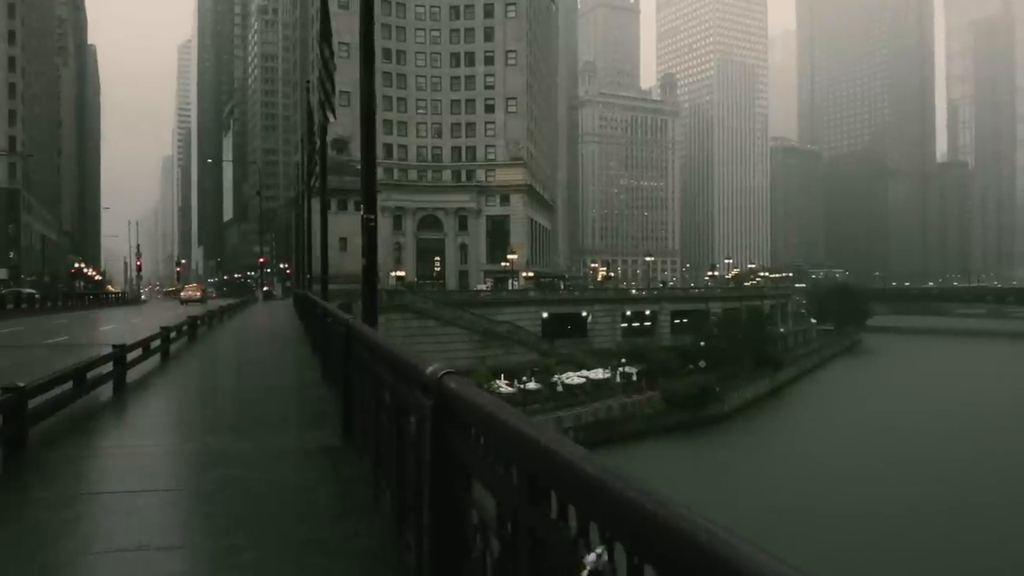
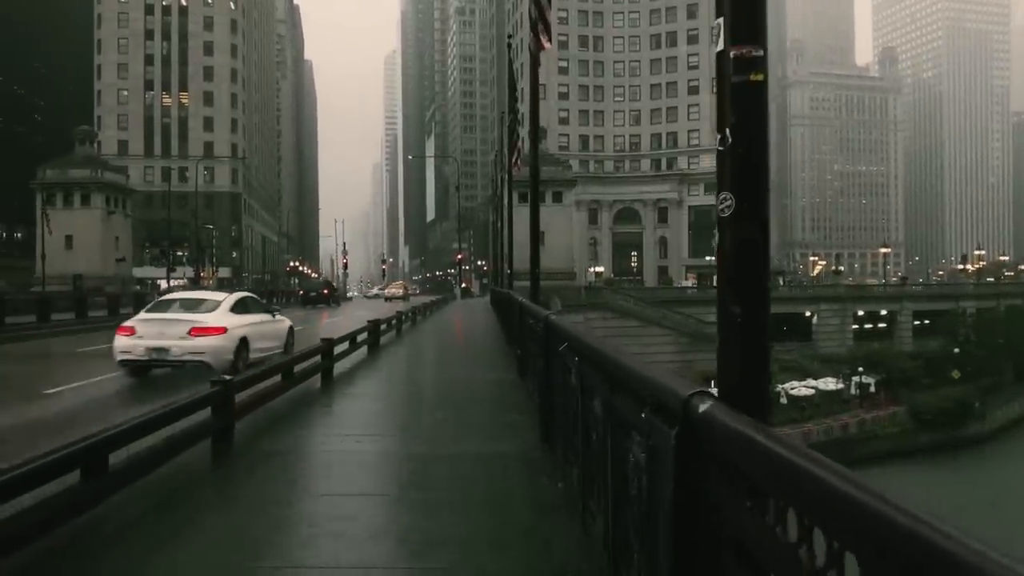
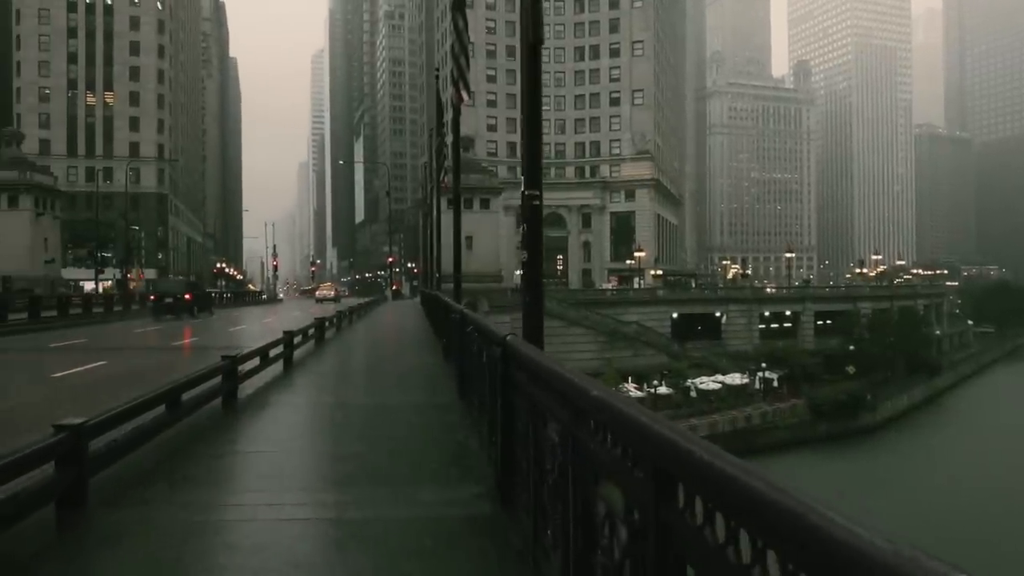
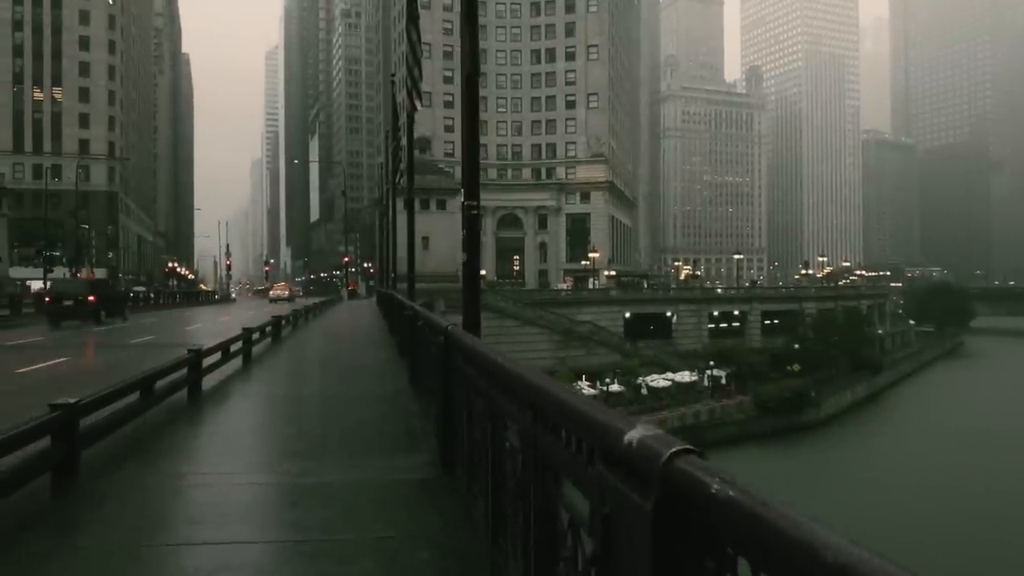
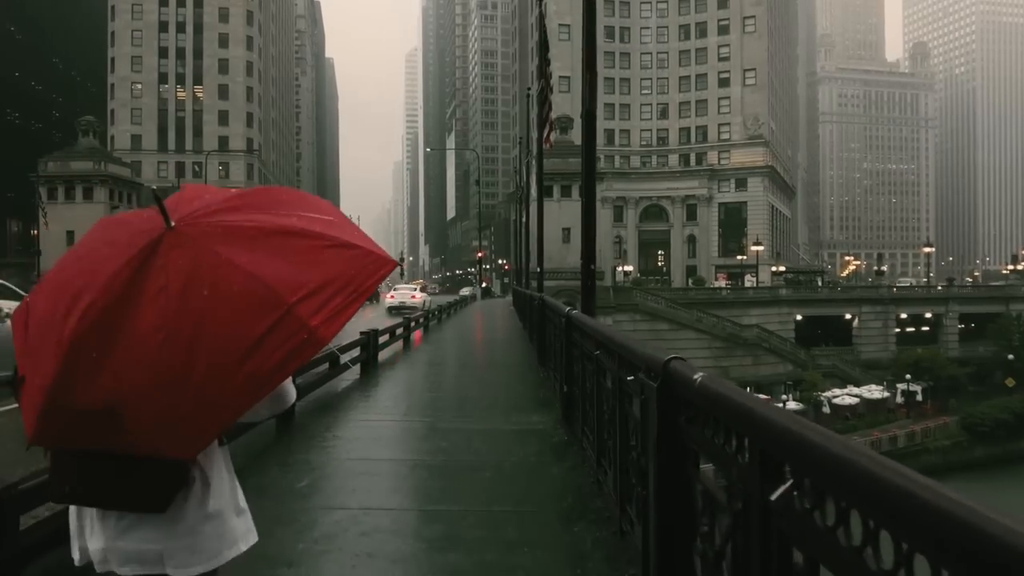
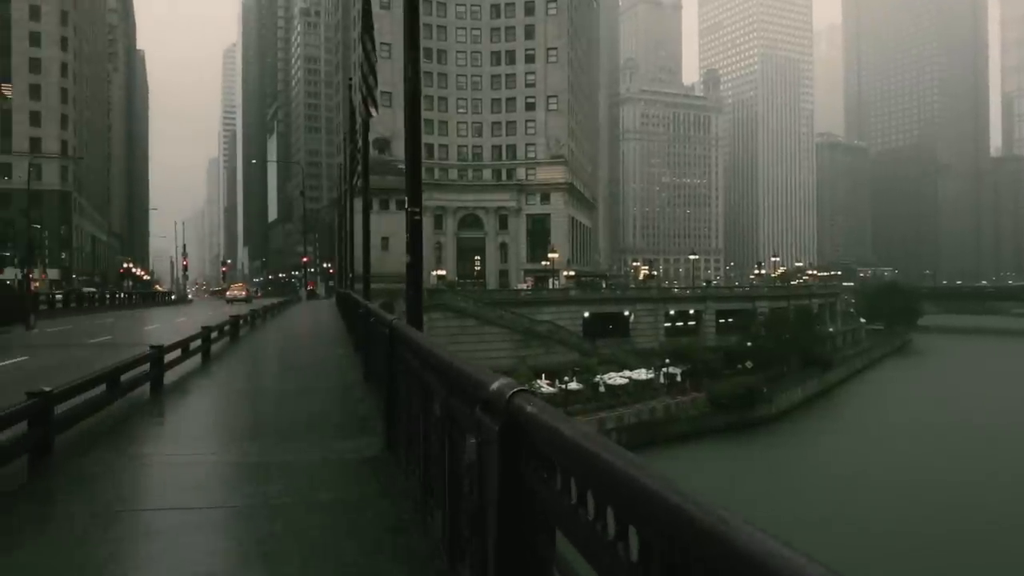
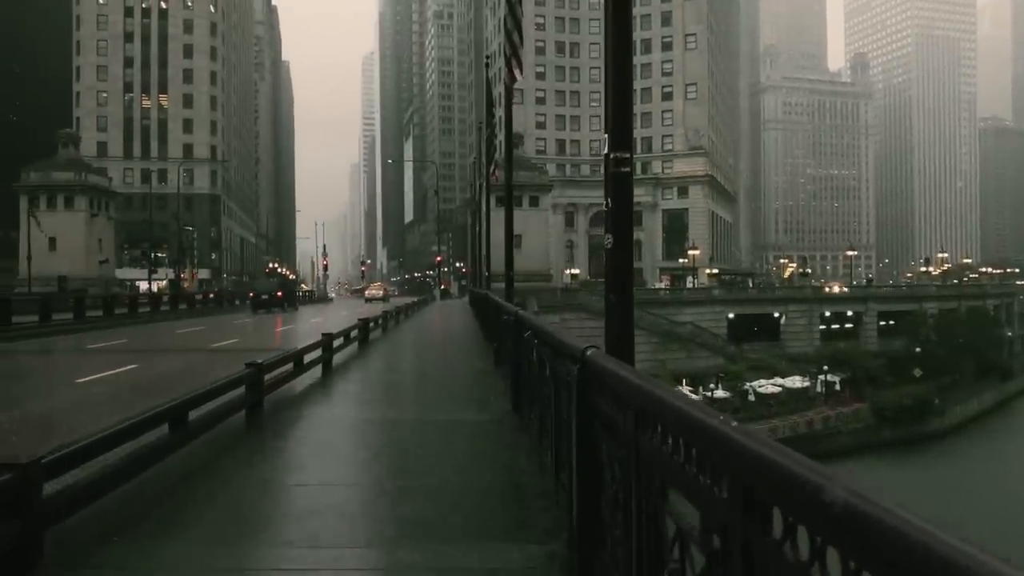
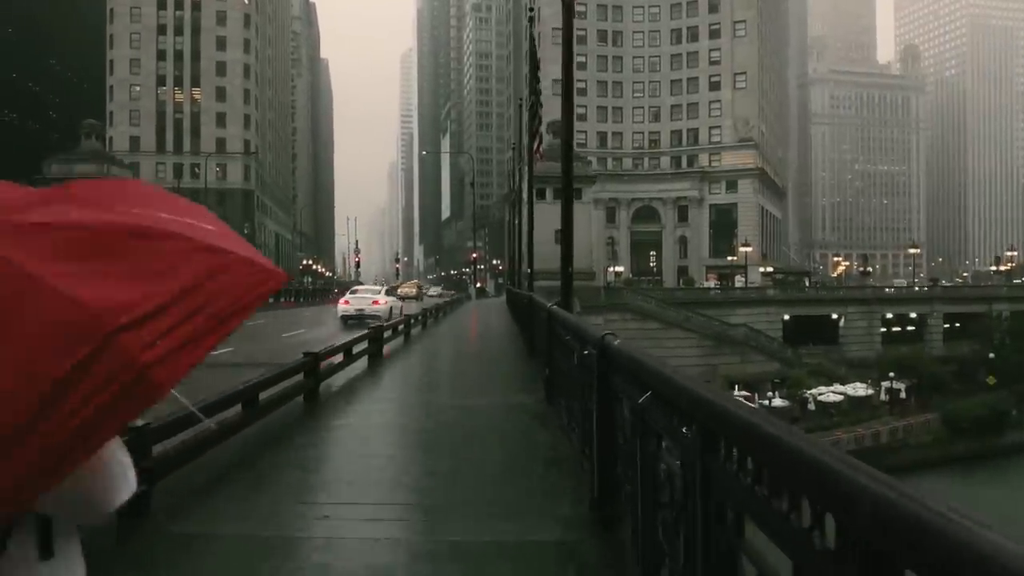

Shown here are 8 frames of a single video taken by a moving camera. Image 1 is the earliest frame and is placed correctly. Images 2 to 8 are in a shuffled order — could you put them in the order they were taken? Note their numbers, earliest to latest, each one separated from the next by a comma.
6, 4, 3, 7, 2, 8, 5
